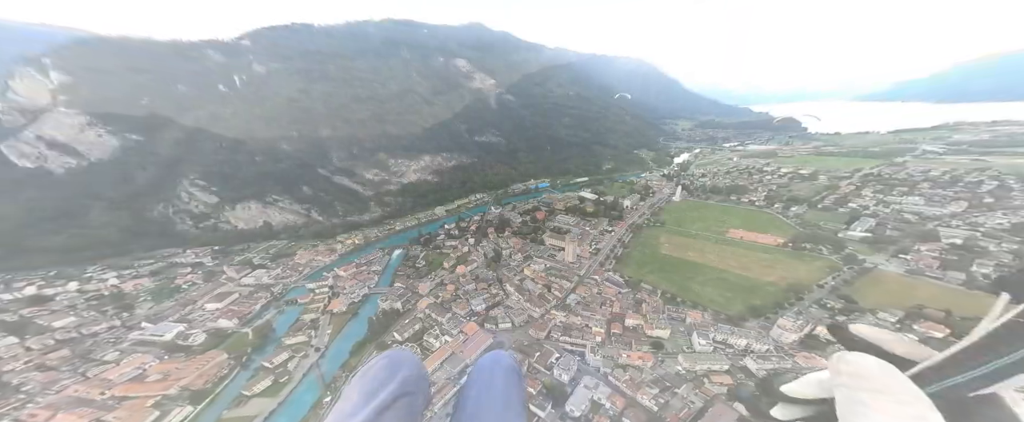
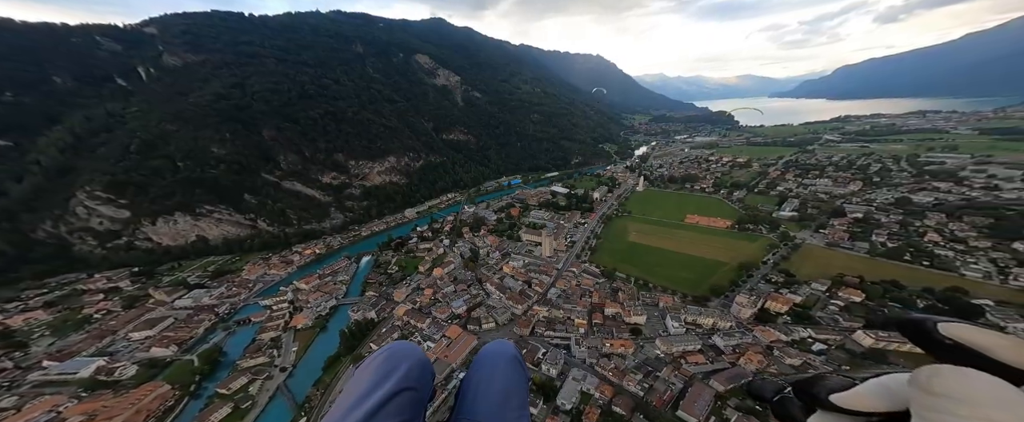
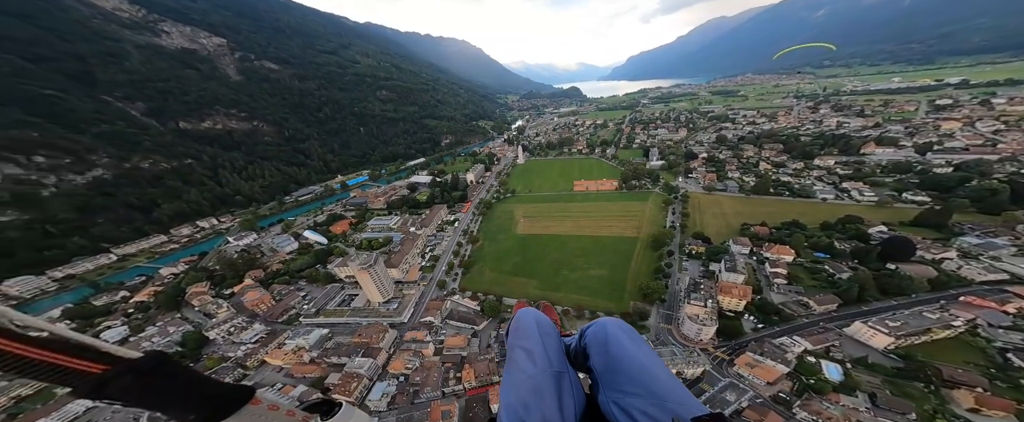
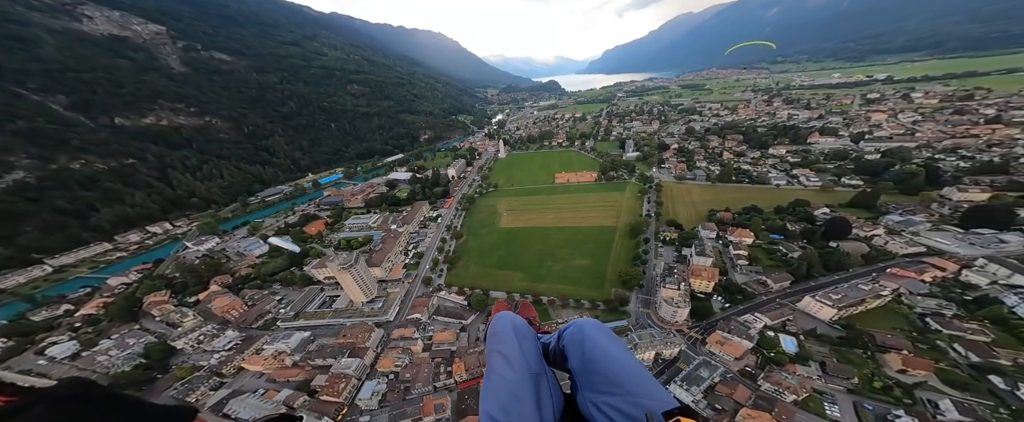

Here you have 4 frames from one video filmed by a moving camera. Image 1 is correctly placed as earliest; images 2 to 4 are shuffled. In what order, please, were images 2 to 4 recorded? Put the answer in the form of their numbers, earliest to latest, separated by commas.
2, 4, 3
